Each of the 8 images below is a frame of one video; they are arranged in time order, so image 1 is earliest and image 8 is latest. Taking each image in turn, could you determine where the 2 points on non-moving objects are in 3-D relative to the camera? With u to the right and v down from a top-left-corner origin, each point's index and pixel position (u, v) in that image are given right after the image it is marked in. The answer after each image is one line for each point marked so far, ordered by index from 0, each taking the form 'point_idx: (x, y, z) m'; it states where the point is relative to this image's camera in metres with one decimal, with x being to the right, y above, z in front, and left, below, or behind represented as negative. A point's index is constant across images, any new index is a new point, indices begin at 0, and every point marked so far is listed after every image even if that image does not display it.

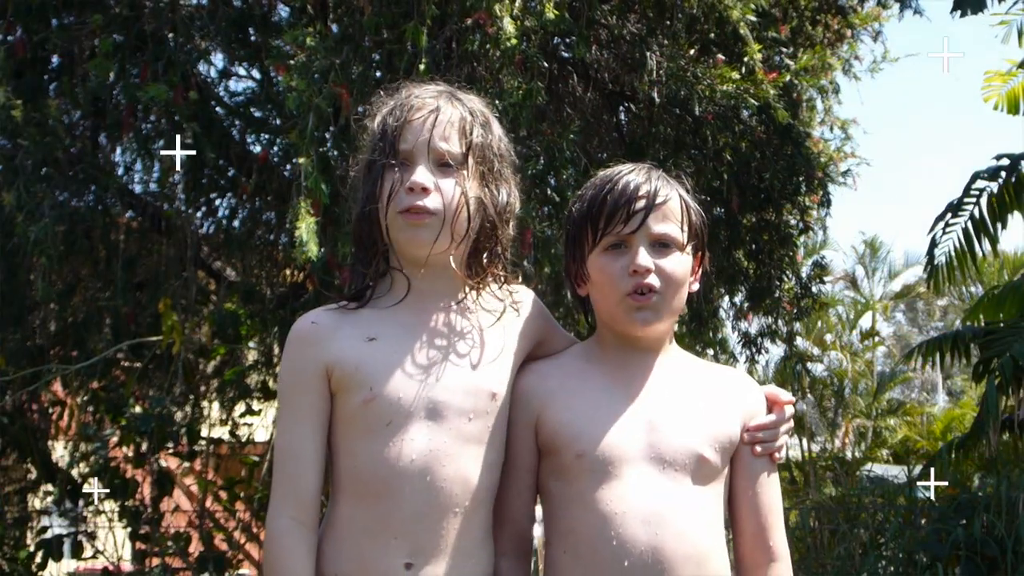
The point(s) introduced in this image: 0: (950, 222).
0: (+1.7, +0.3, +4.5) m
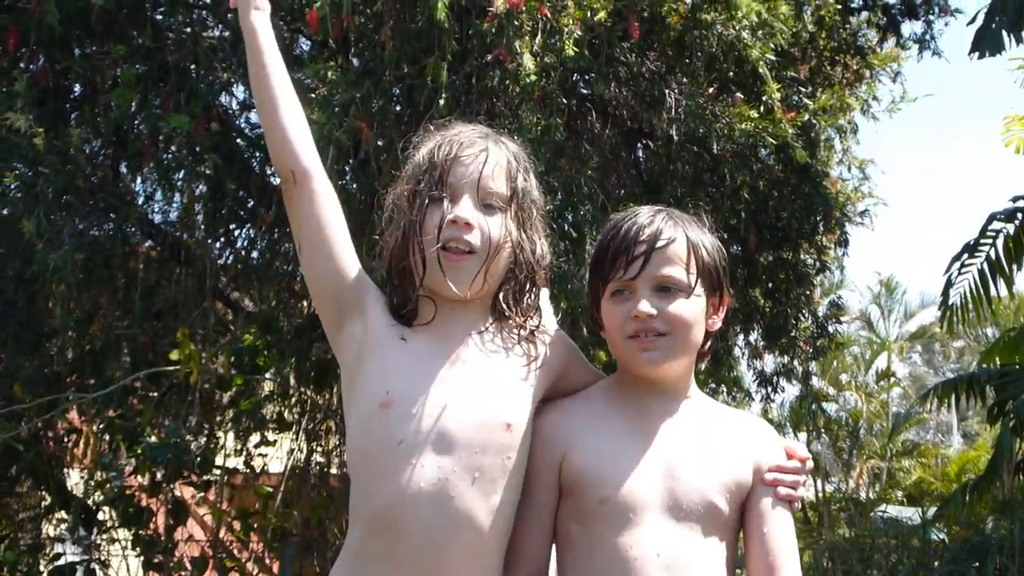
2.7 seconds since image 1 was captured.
0: (+1.8, +0.1, +4.5) m
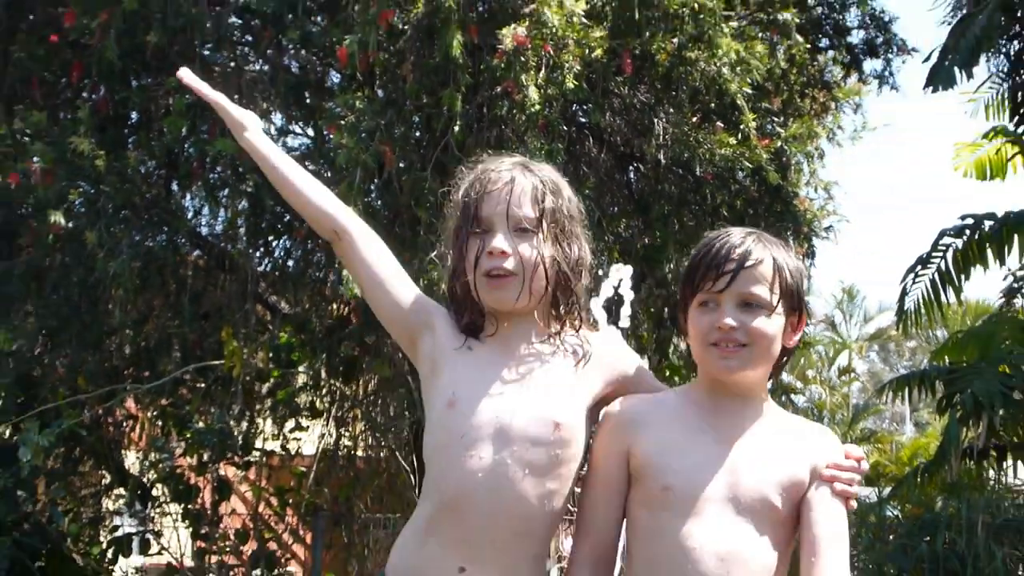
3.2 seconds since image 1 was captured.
0: (+1.8, +0.1, +5.1) m
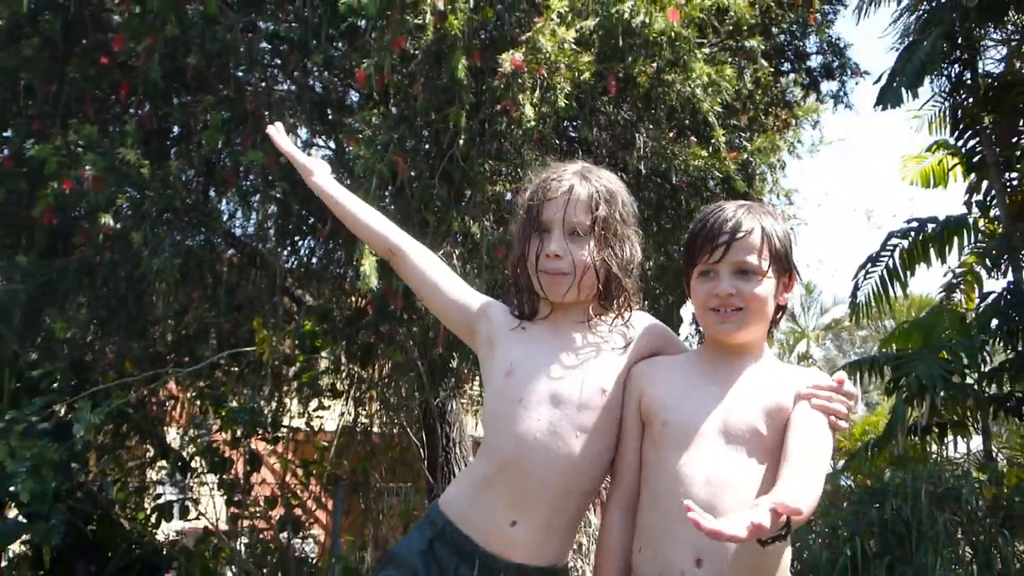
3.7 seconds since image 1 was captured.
0: (+1.8, +0.1, +5.7) m
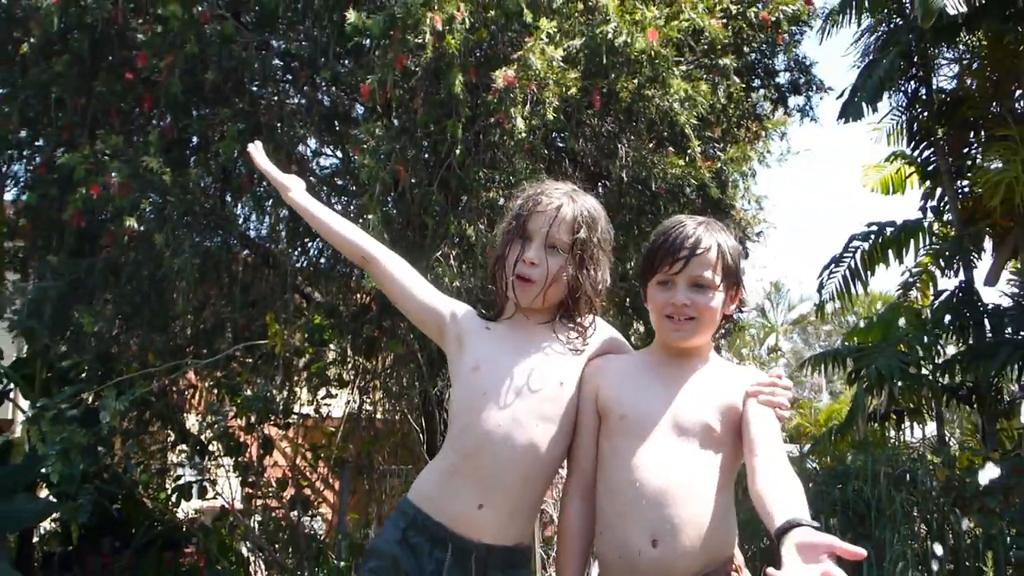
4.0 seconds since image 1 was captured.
0: (+1.8, +0.1, +6.2) m
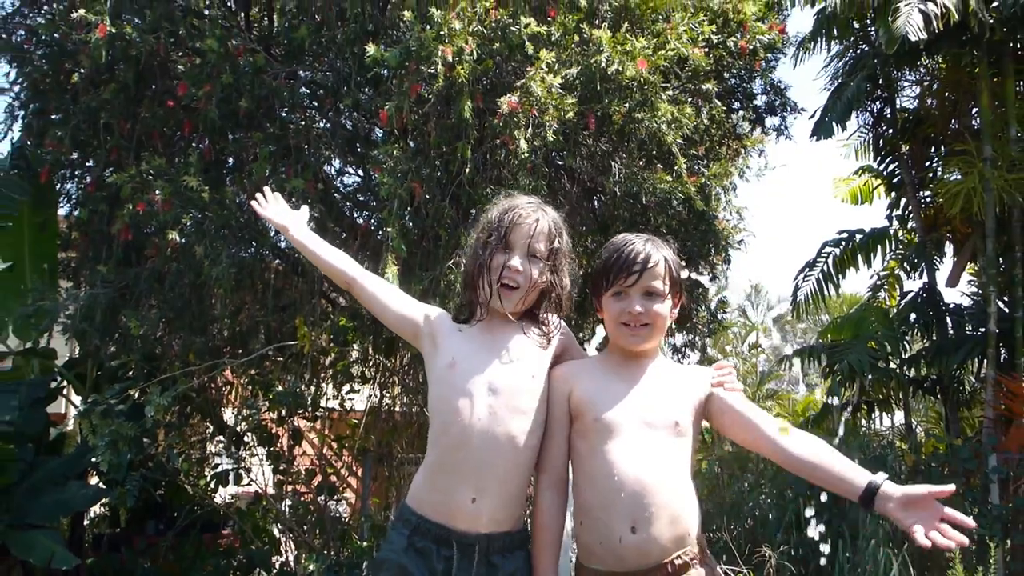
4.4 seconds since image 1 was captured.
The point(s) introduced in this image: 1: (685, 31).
0: (+1.8, +0.1, +6.8) m
1: (+1.0, +1.5, +6.5) m
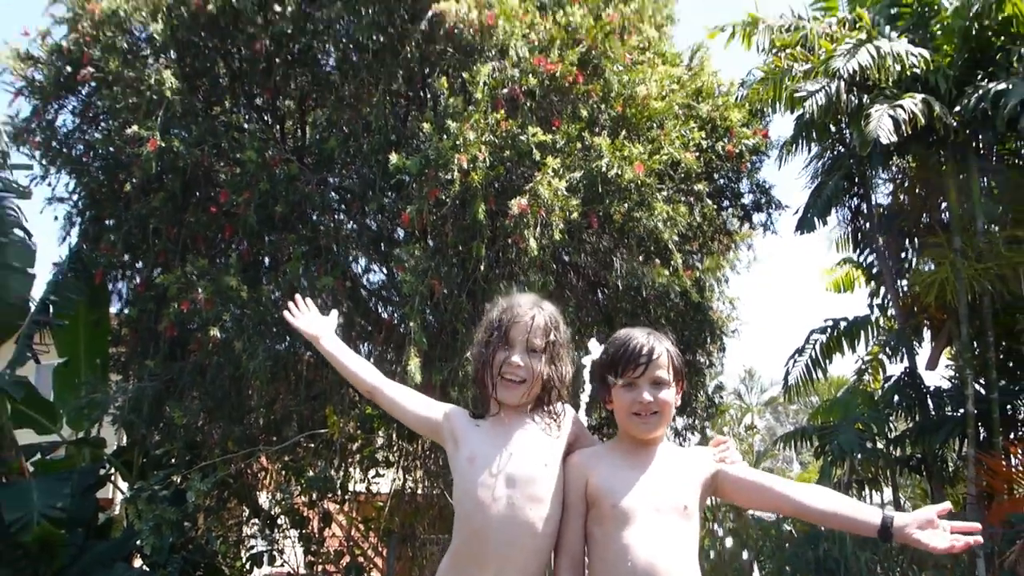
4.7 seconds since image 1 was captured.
0: (+1.9, -0.5, +7.4) m
1: (+1.0, +0.9, +7.2) m
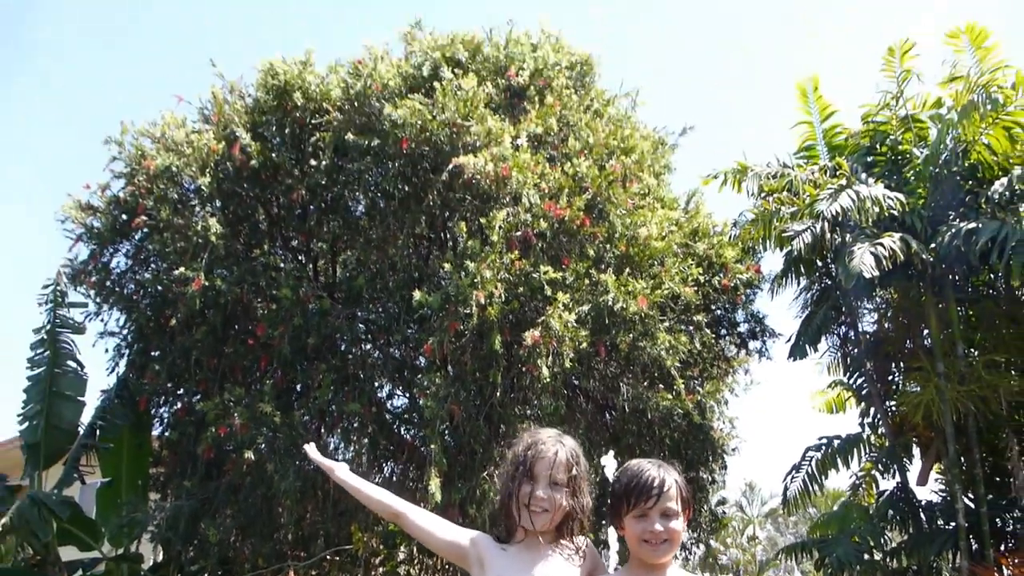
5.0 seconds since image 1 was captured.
0: (+2.0, -1.3, +7.9) m
1: (+1.1, +0.1, +7.8) m
